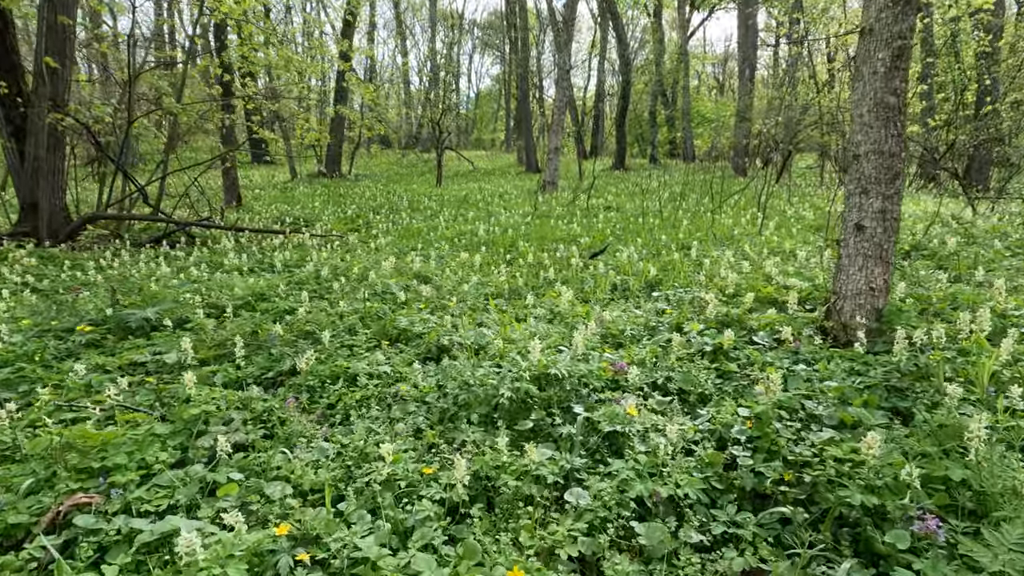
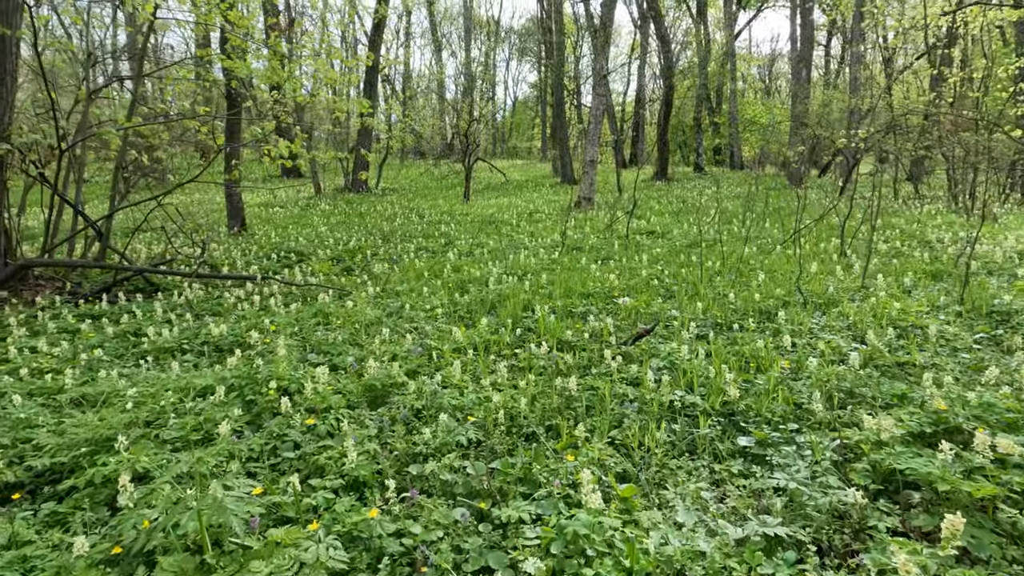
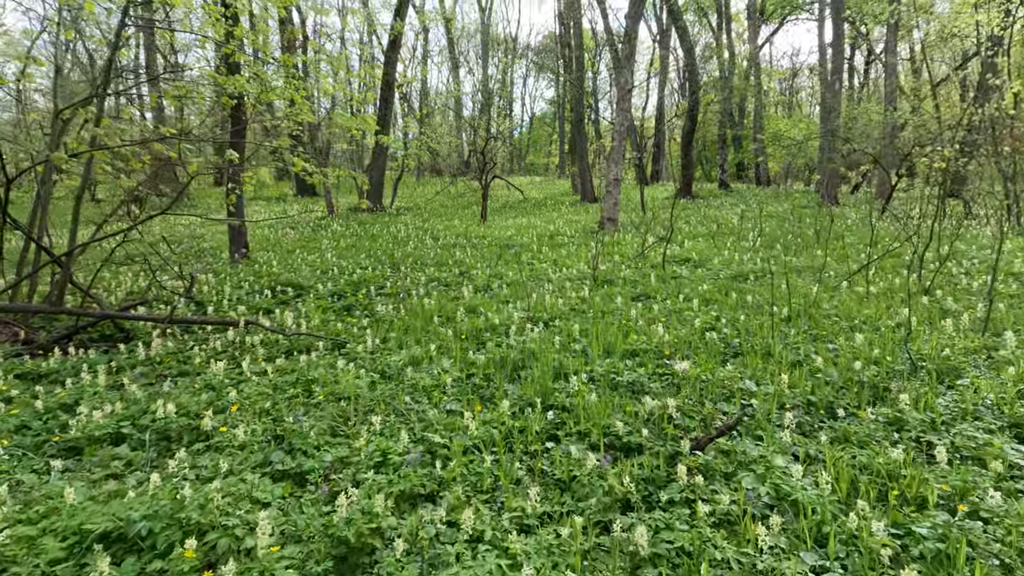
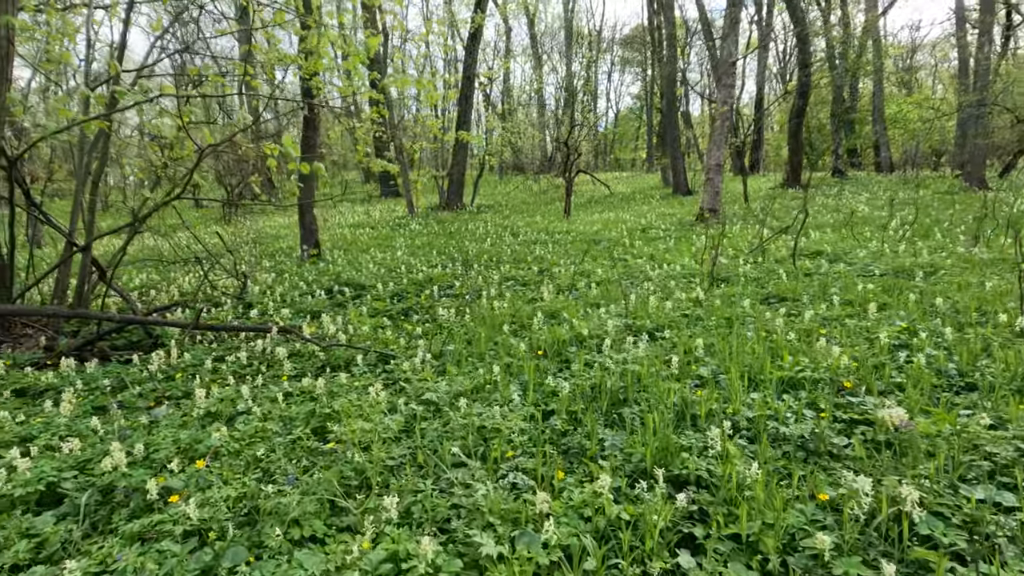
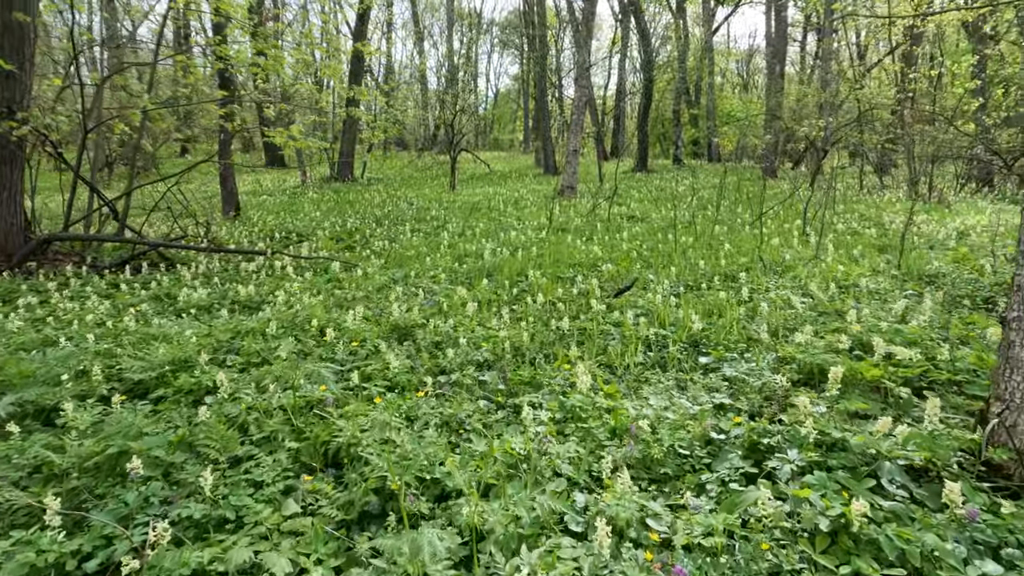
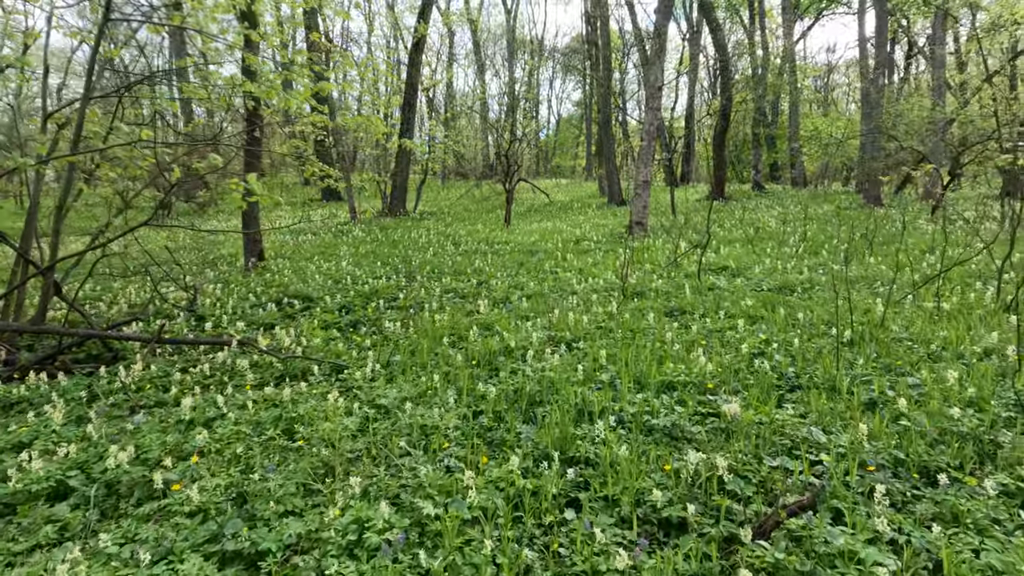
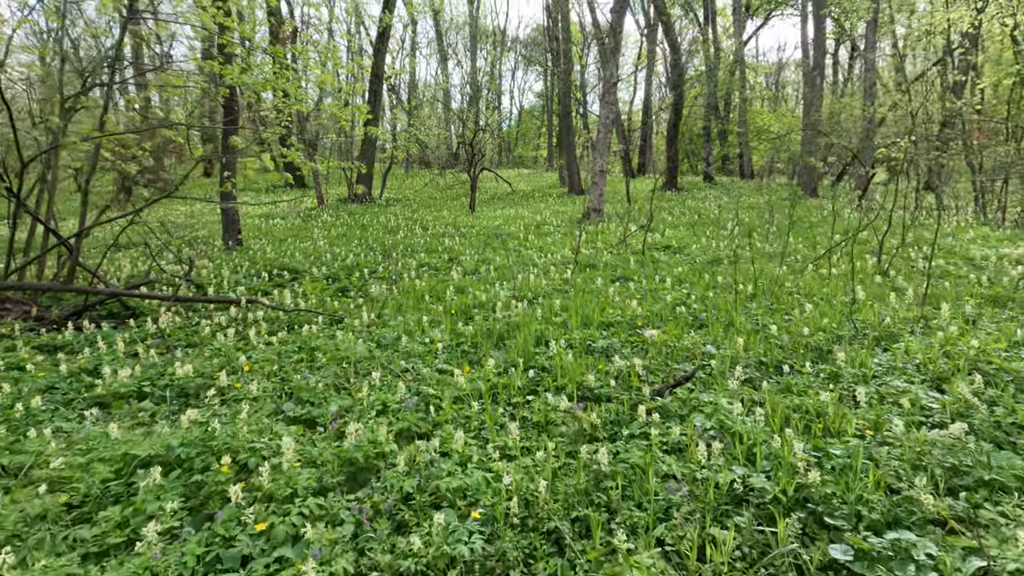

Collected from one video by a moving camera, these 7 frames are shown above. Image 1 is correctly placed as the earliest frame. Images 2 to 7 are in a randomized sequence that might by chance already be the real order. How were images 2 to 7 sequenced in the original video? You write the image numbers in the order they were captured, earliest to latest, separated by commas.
5, 2, 7, 3, 6, 4
